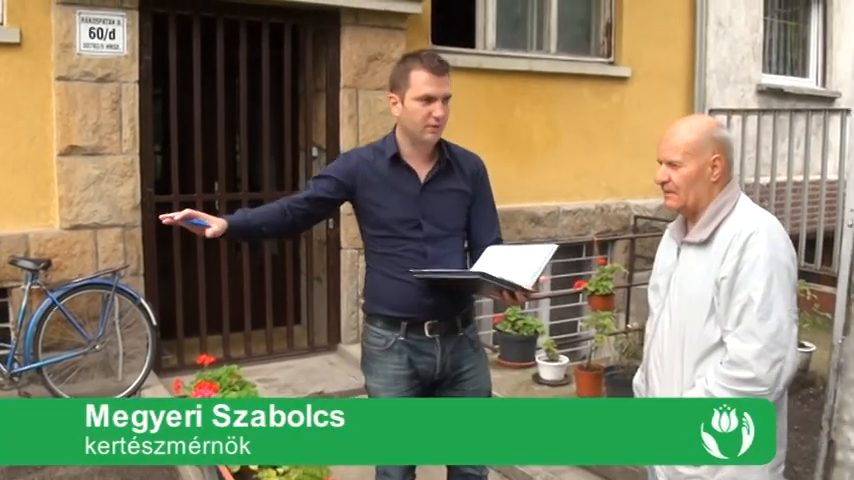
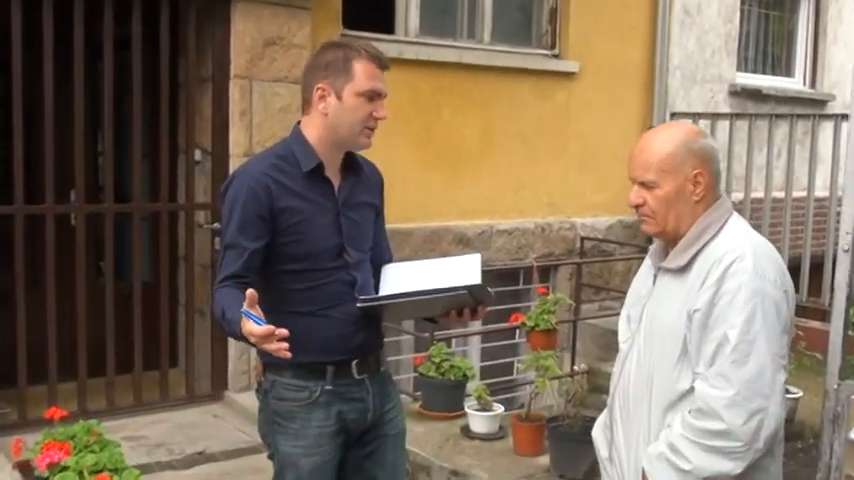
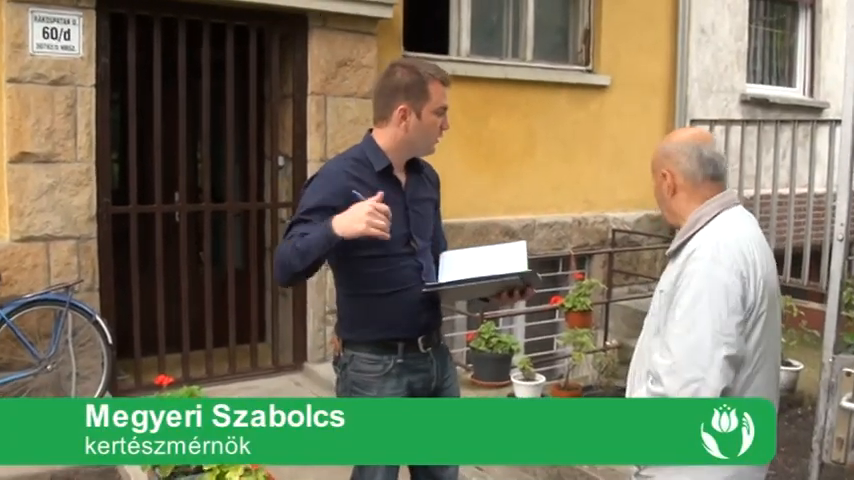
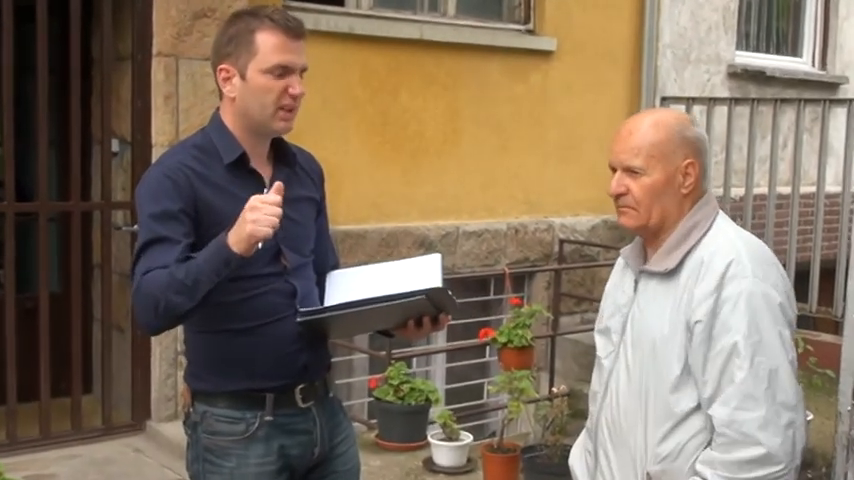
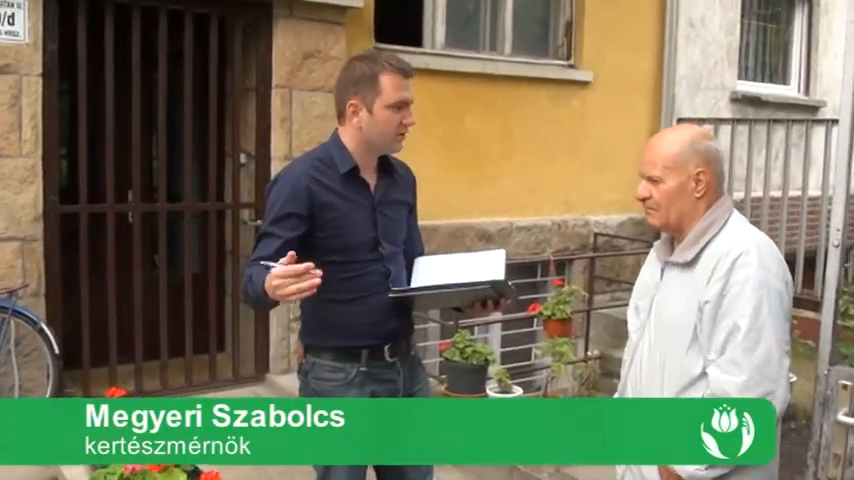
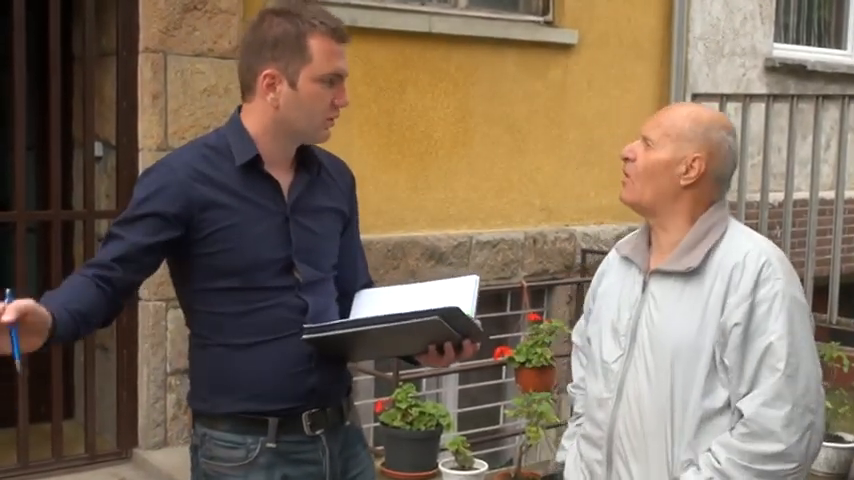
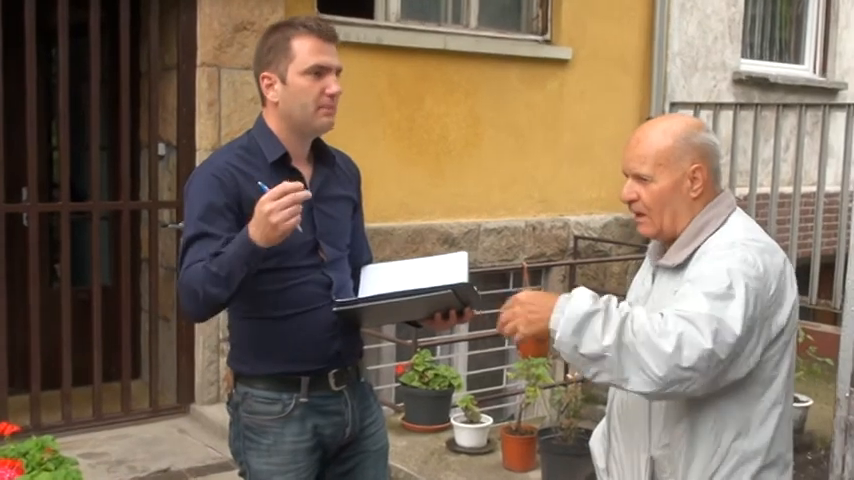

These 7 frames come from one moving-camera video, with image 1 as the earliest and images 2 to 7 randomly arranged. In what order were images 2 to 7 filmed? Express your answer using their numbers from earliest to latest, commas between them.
3, 5, 2, 7, 4, 6
